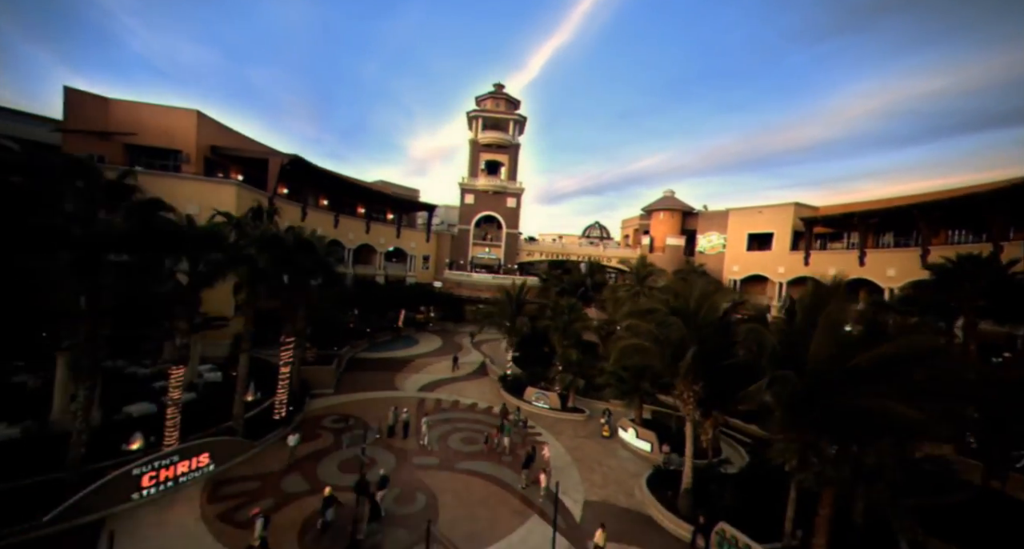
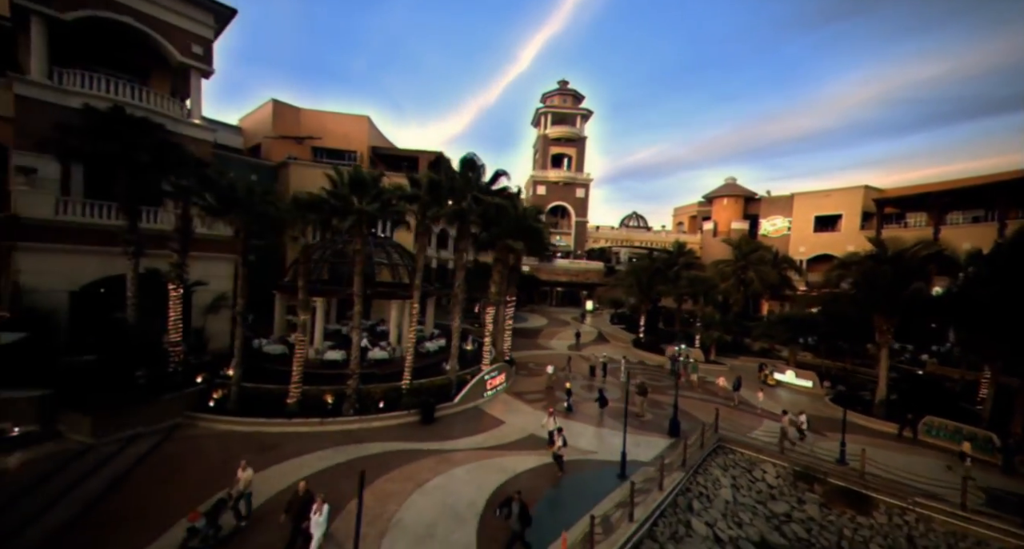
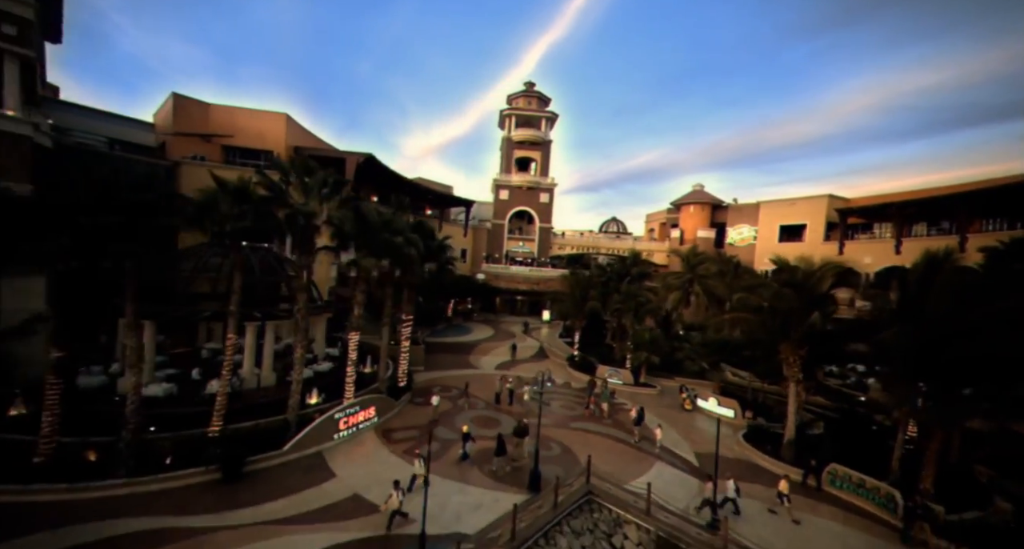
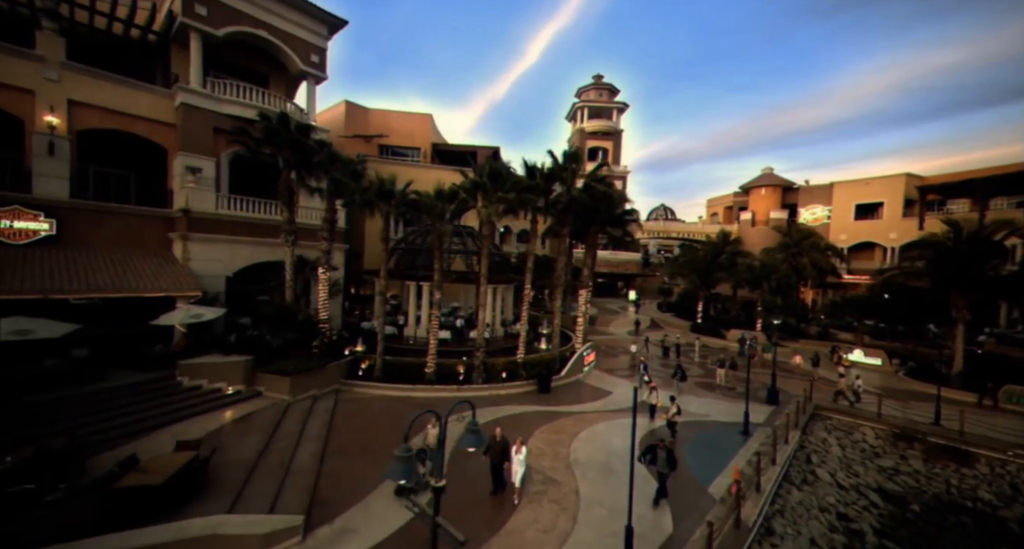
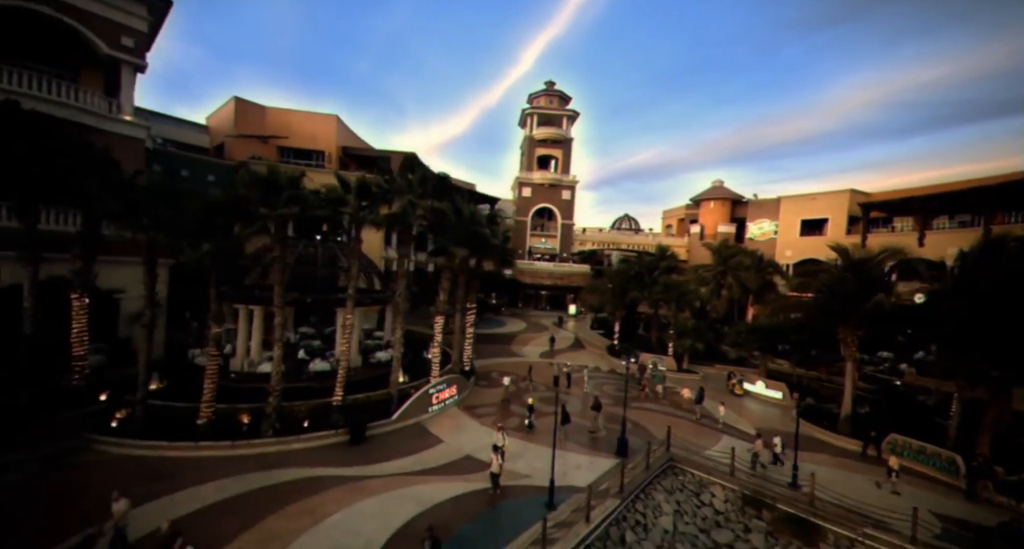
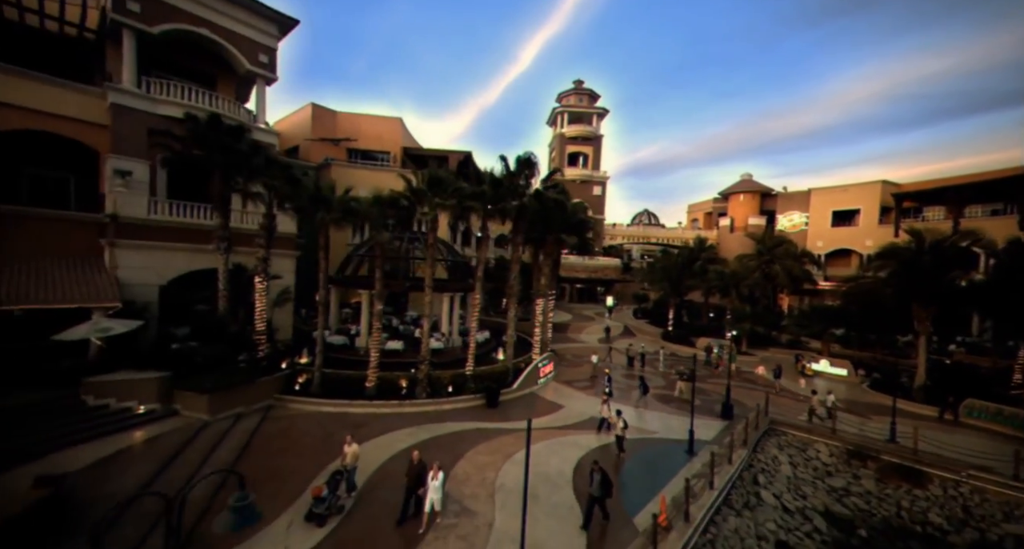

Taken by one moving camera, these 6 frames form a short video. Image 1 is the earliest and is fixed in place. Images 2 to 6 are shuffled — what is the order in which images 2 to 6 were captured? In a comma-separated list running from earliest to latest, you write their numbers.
3, 5, 2, 6, 4
